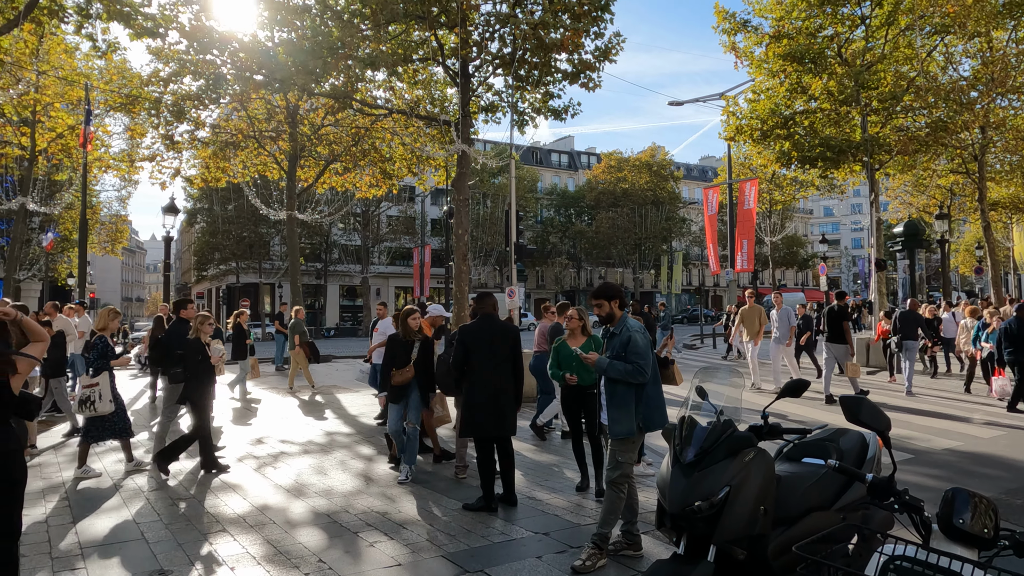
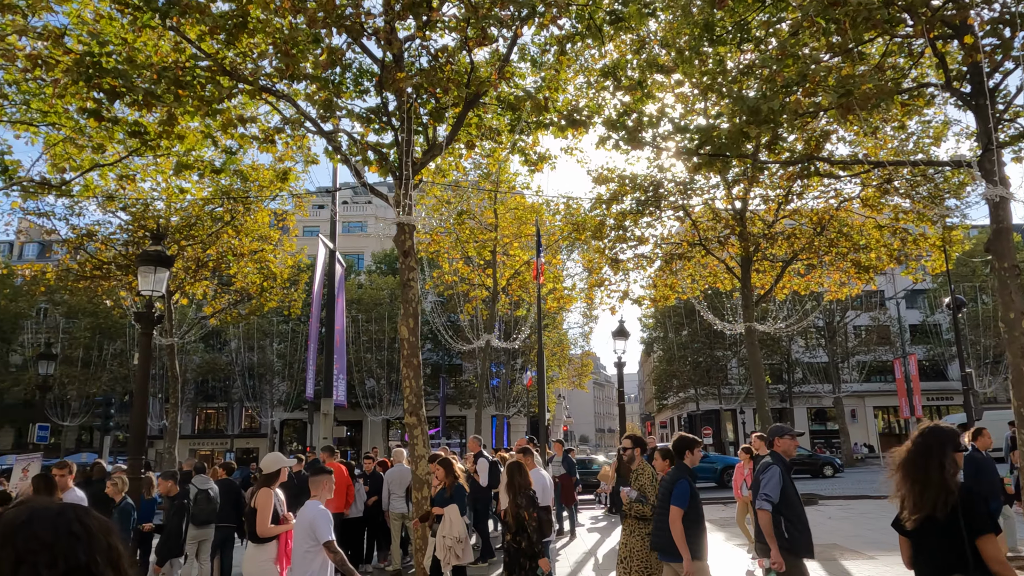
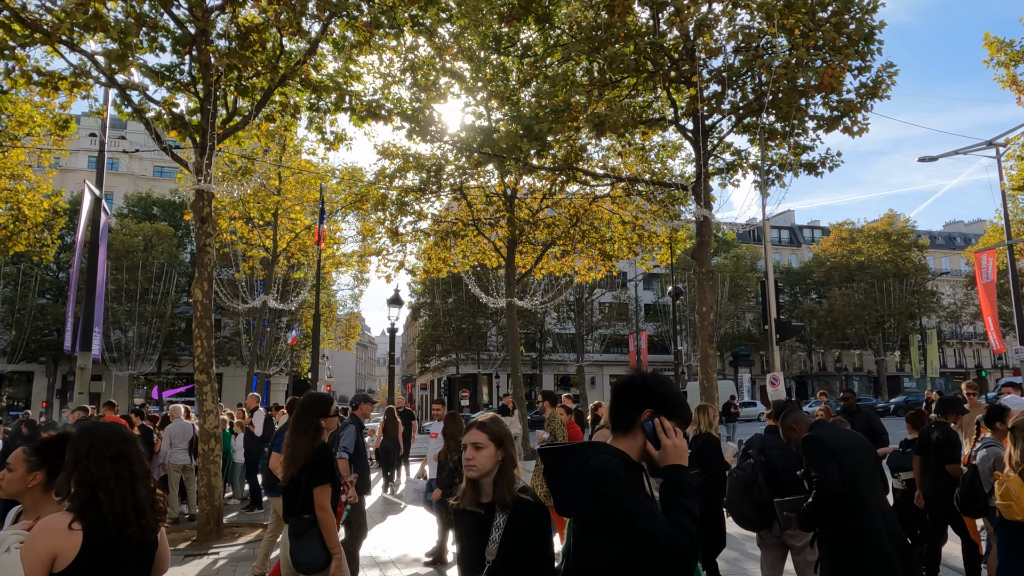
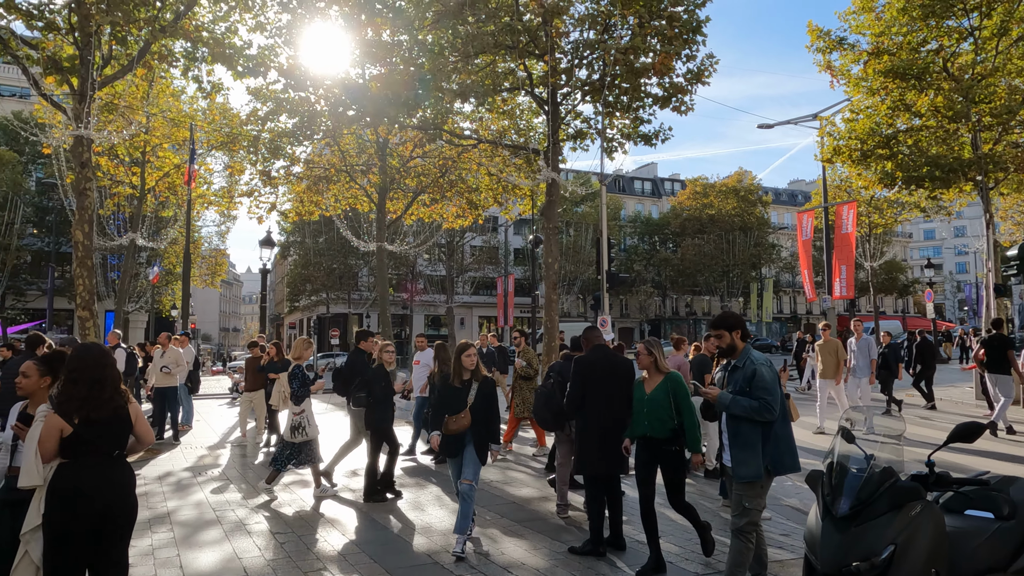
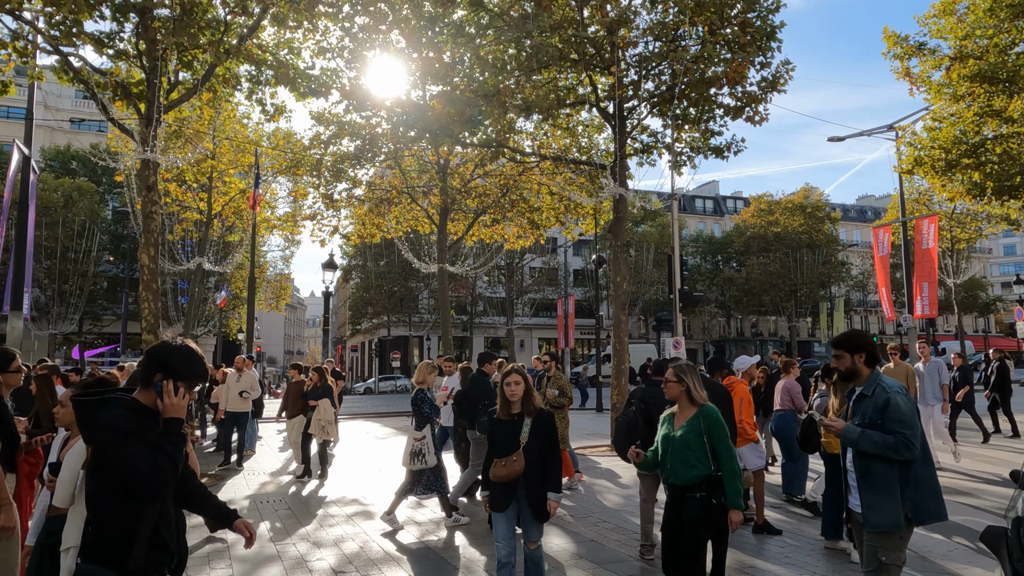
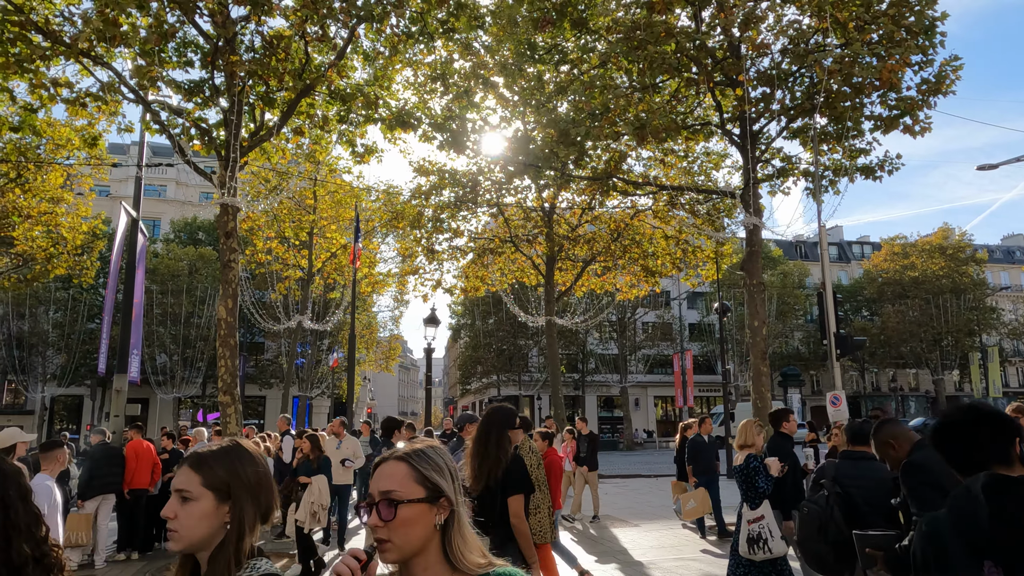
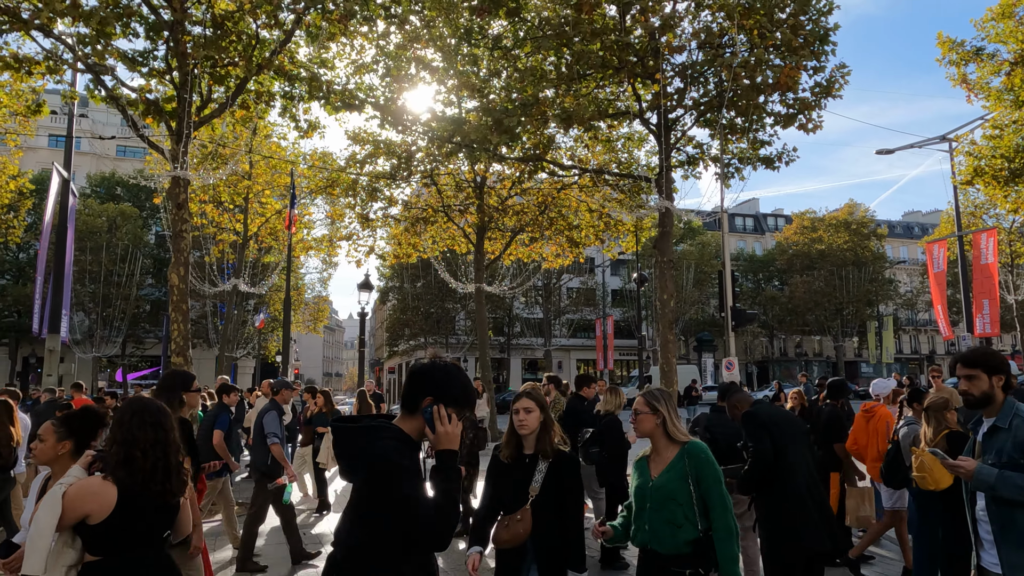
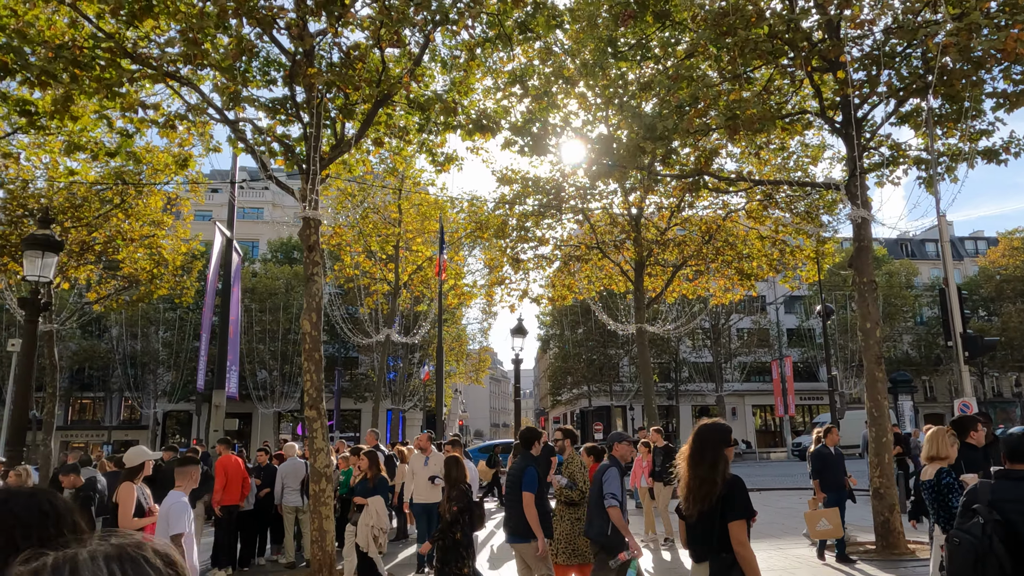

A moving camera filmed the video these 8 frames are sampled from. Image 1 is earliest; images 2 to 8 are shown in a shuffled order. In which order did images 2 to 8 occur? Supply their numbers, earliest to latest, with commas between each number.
4, 5, 7, 3, 6, 8, 2
